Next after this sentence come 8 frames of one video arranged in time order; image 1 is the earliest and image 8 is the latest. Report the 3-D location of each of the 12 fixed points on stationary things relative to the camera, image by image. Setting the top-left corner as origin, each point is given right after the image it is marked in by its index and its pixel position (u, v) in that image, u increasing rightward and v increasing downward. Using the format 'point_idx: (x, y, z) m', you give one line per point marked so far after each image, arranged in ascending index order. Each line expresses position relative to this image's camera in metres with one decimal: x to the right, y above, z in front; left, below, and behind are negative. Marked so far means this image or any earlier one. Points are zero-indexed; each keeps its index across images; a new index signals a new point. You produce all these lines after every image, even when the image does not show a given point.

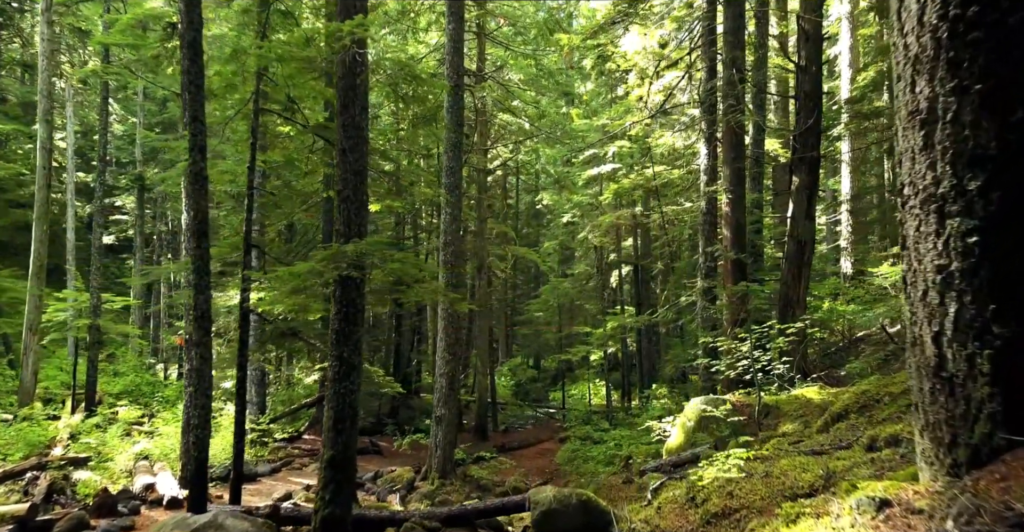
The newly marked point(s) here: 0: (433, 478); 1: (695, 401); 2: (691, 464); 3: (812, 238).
0: (-1.7, -4.5, +18.2) m
1: (+2.4, -1.8, +11.4) m
2: (+2.1, -2.4, +10.4) m
3: (+5.0, +0.5, +14.5) m
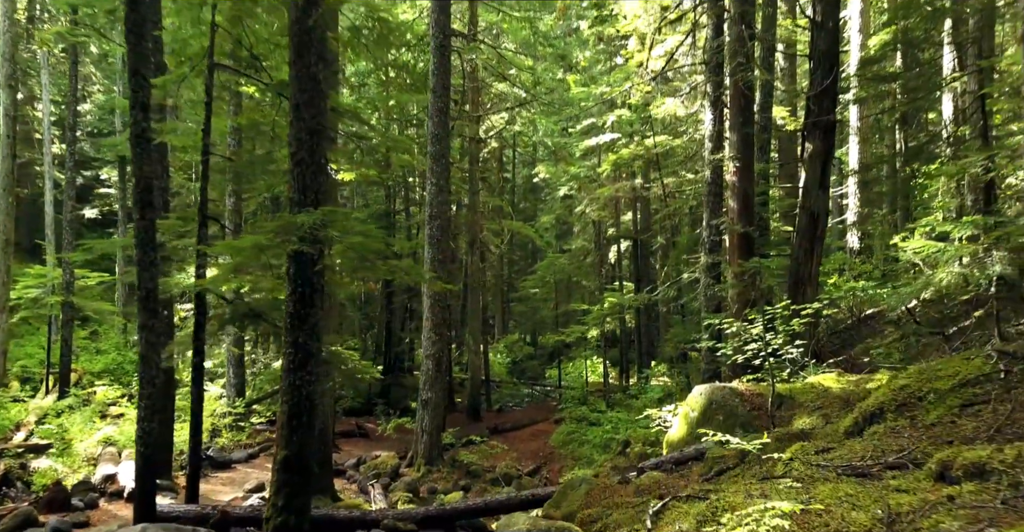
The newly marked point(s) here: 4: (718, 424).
0: (-1.8, -4.0, +17.2) m
1: (+2.2, -1.5, +10.3) m
2: (+2.0, -2.2, +9.3) m
3: (+4.9, +0.9, +13.4) m
4: (+2.3, -1.8, +9.8) m
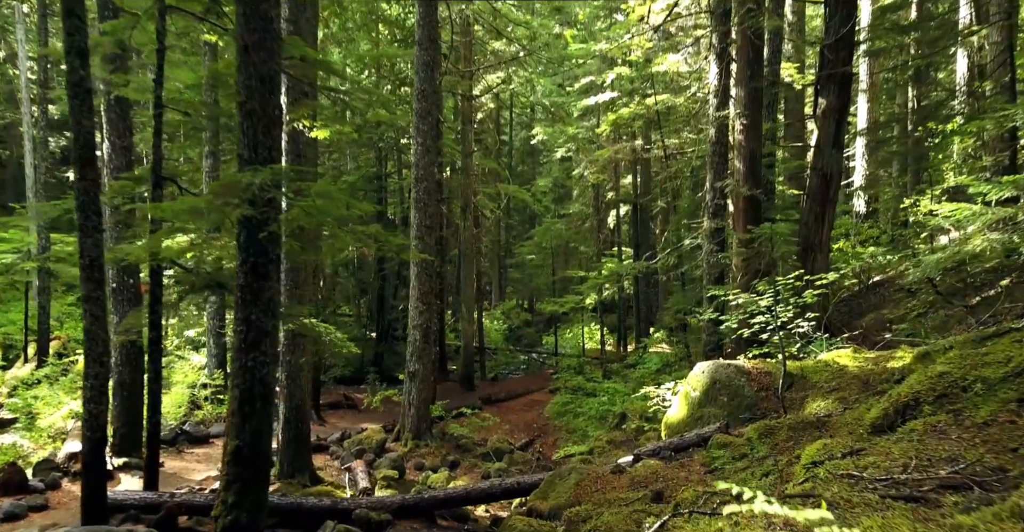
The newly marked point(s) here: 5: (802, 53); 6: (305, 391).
0: (-2.0, -3.3, +16.5) m
1: (+2.1, -1.1, +9.4) m
2: (+1.8, -1.8, +8.5) m
3: (+4.7, +1.4, +12.4) m
4: (+2.2, -1.4, +8.9) m
5: (+6.0, +4.4, +17.7) m
6: (-3.0, -1.9, +12.7) m
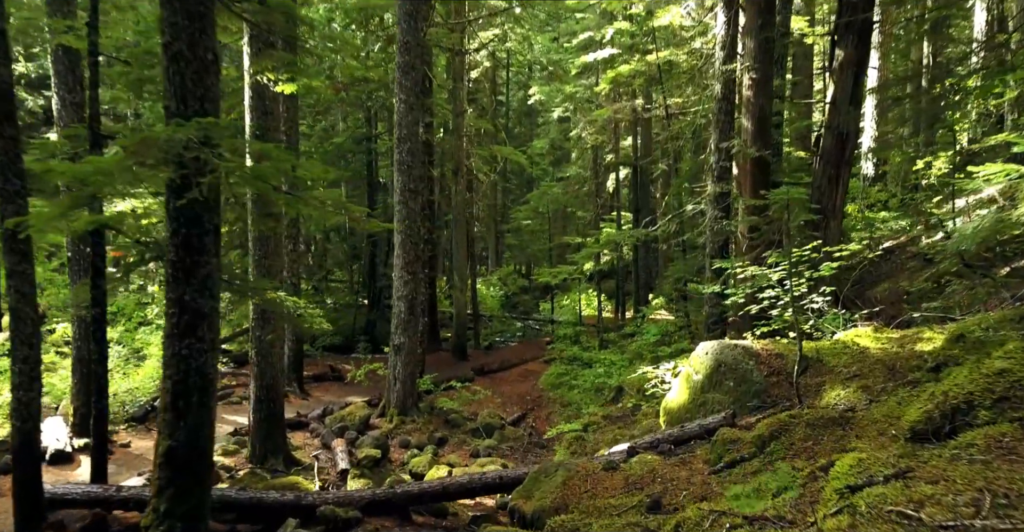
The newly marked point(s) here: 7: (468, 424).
0: (-2.2, -2.7, +15.6) m
1: (+1.9, -0.8, +8.5) m
2: (+1.6, -1.6, +7.6) m
3: (+4.5, +1.8, +11.4) m
4: (+2.0, -1.2, +8.0) m
5: (+5.8, +5.0, +16.6) m
6: (-3.2, -1.4, +11.8) m
7: (-0.8, -3.0, +16.2) m
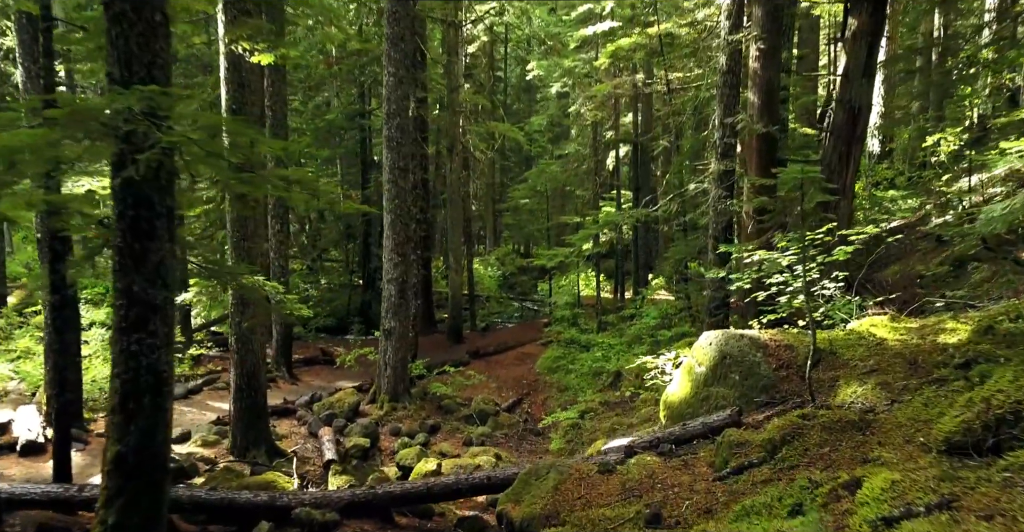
0: (-2.3, -2.4, +15.1) m
1: (+1.8, -0.6, +8.0) m
2: (+1.6, -1.4, +7.1) m
3: (+4.4, +2.0, +10.8) m
4: (+1.9, -1.0, +7.5) m
5: (+5.7, +5.4, +15.9) m
6: (-3.3, -1.2, +11.3) m
7: (-0.9, -2.6, +15.7) m
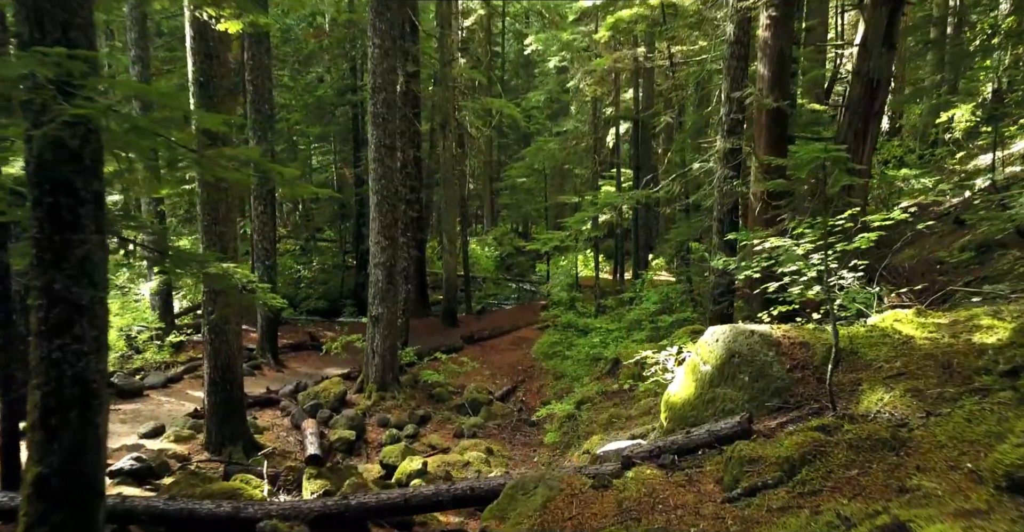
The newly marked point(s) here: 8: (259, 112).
0: (-2.4, -2.1, +14.5) m
1: (+1.7, -0.5, +7.3) m
2: (+1.4, -1.4, +6.4) m
3: (+4.3, +2.2, +10.0) m
4: (+1.8, -0.9, +6.8) m
5: (+5.6, +5.7, +15.0) m
6: (-3.4, -1.0, +10.6) m
7: (-1.0, -2.3, +15.1) m
8: (-4.7, +2.9, +16.1) m
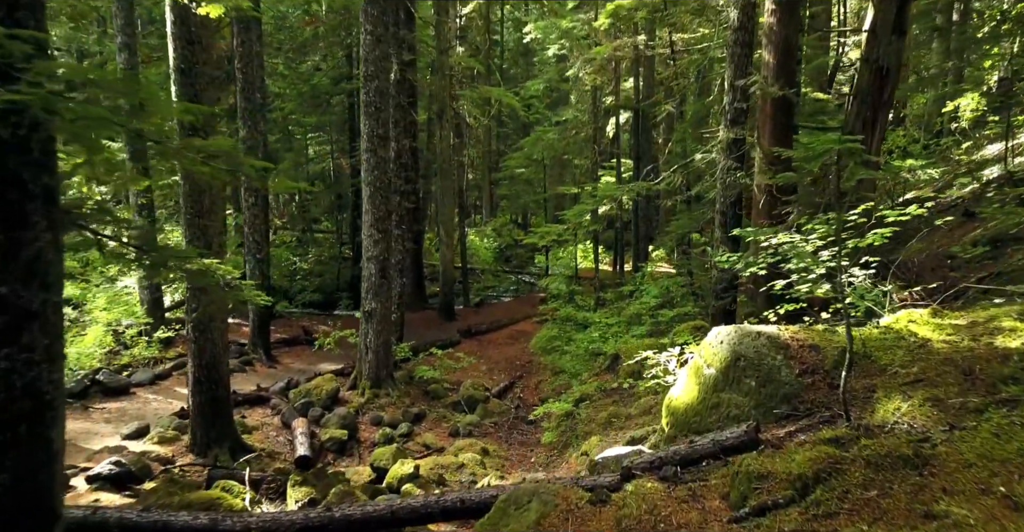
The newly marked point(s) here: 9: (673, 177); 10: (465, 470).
0: (-2.4, -2.0, +14.1) m
1: (+1.7, -0.5, +6.9) m
2: (+1.4, -1.3, +6.0) m
3: (+4.3, +2.3, +9.6) m
4: (+1.7, -0.9, +6.4) m
5: (+5.5, +5.8, +14.5) m
6: (-3.5, -0.9, +10.2) m
7: (-1.1, -2.2, +14.7) m
8: (-4.8, +3.0, +15.6) m
9: (+2.5, +1.4, +13.3) m
10: (-0.6, -2.4, +10.2) m
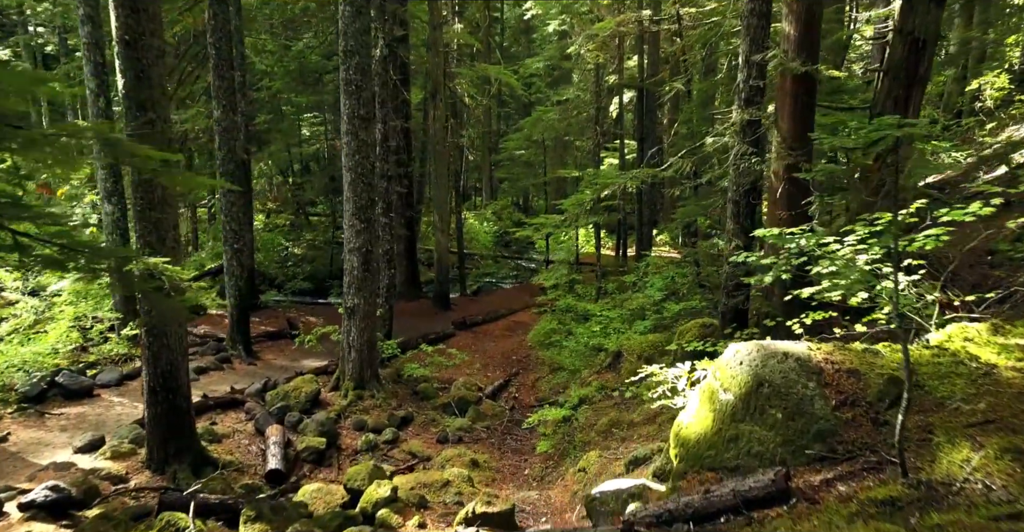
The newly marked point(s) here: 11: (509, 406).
0: (-2.5, -1.8, +13.1) m
1: (+1.5, -0.6, +5.9) m
2: (+1.3, -1.4, +5.0) m
3: (+4.2, +2.3, +8.5) m
4: (+1.6, -1.0, +5.4) m
5: (+5.5, +5.9, +13.3) m
6: (-3.6, -0.9, +9.2) m
7: (-1.2, -2.1, +13.7) m
8: (-4.8, +3.2, +14.6) m
9: (+2.4, +1.5, +12.2) m
10: (-0.7, -2.4, +9.2) m
11: (-0.1, -2.2, +13.6) m
